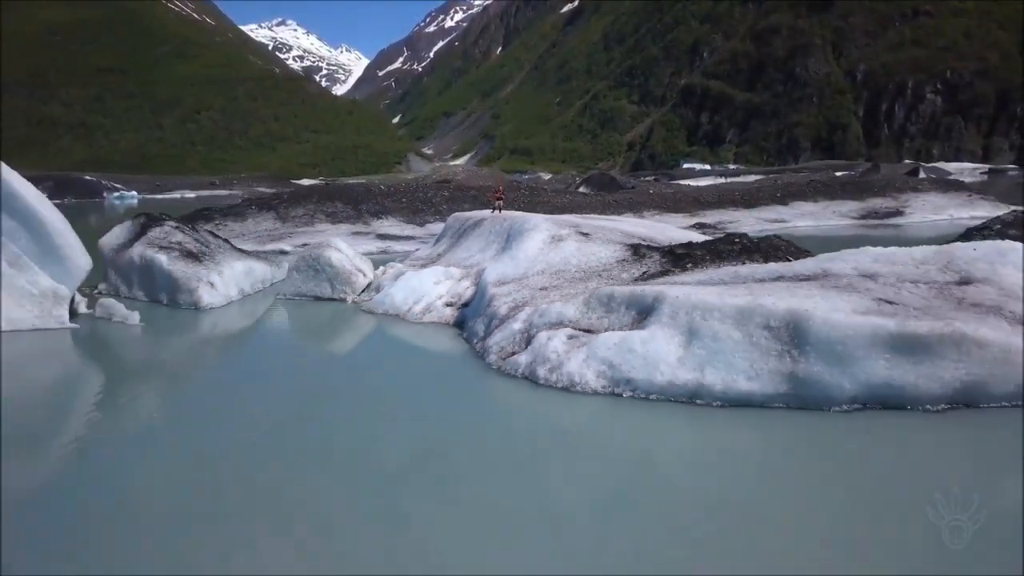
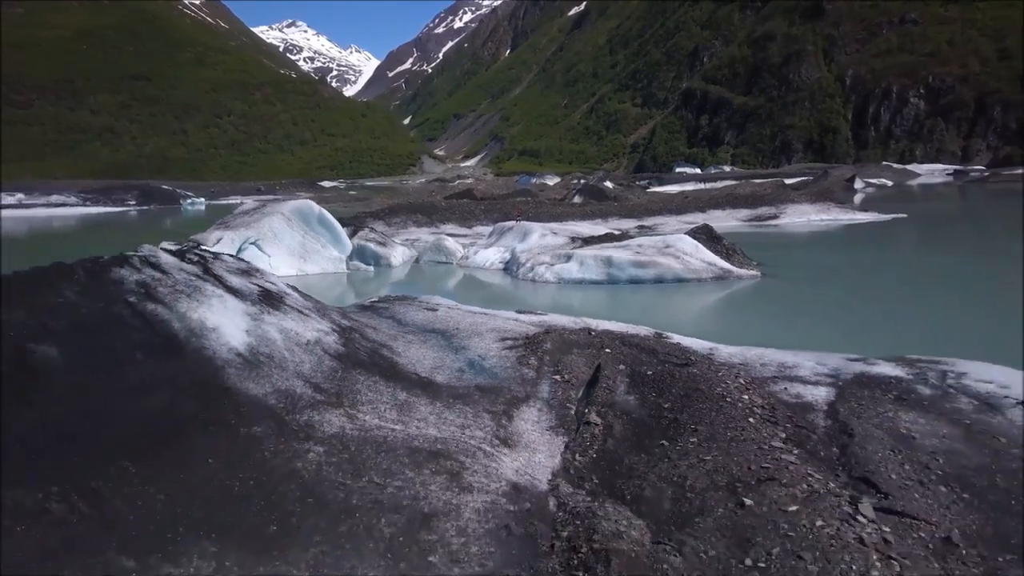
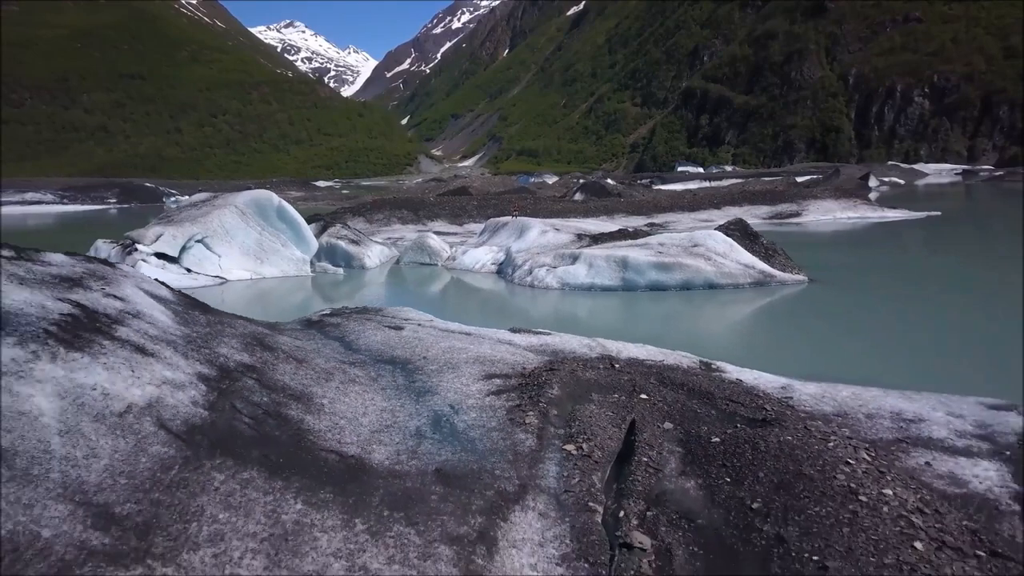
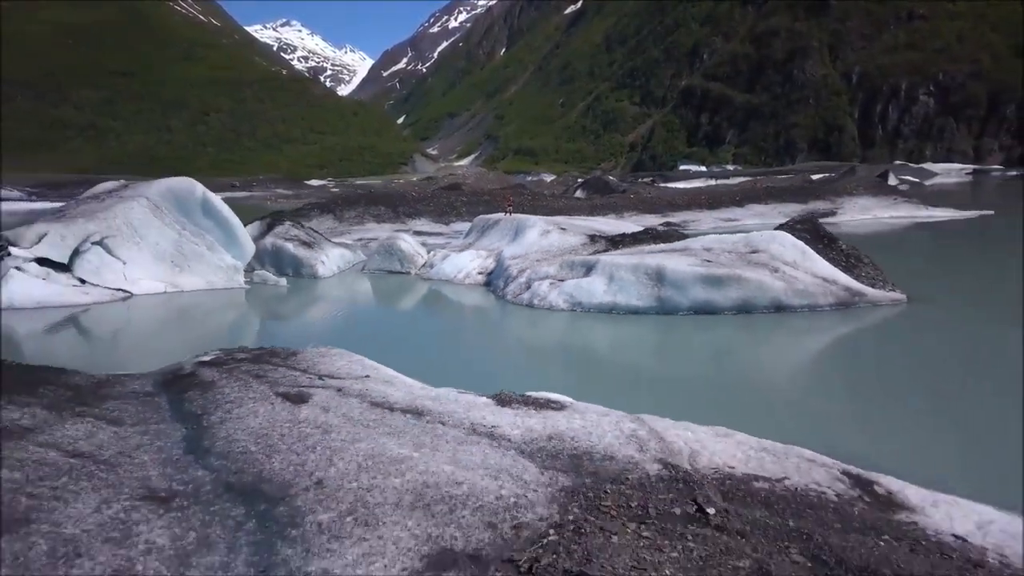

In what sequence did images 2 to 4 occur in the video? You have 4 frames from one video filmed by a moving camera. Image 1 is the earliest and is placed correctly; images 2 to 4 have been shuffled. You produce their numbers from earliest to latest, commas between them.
4, 3, 2
